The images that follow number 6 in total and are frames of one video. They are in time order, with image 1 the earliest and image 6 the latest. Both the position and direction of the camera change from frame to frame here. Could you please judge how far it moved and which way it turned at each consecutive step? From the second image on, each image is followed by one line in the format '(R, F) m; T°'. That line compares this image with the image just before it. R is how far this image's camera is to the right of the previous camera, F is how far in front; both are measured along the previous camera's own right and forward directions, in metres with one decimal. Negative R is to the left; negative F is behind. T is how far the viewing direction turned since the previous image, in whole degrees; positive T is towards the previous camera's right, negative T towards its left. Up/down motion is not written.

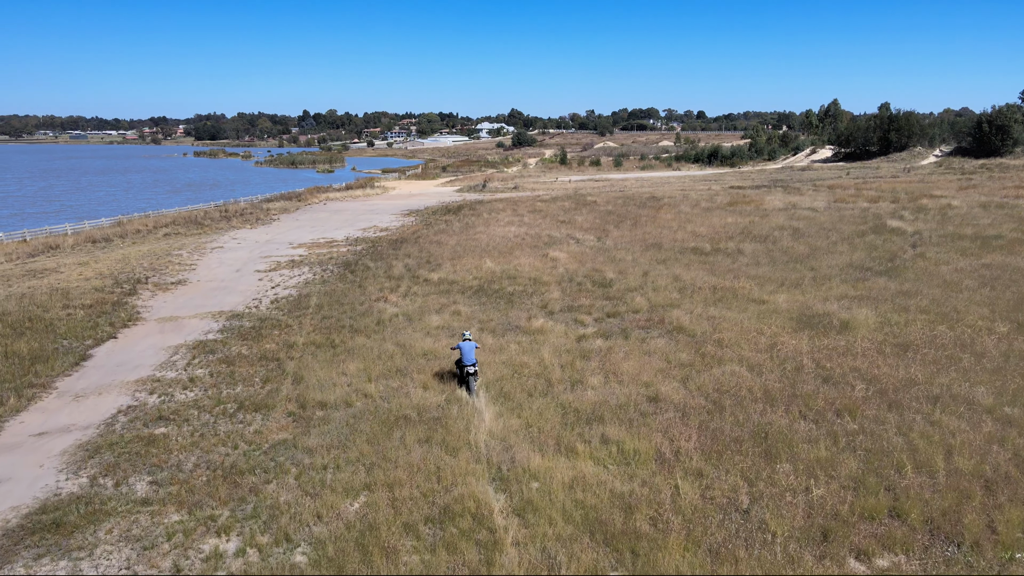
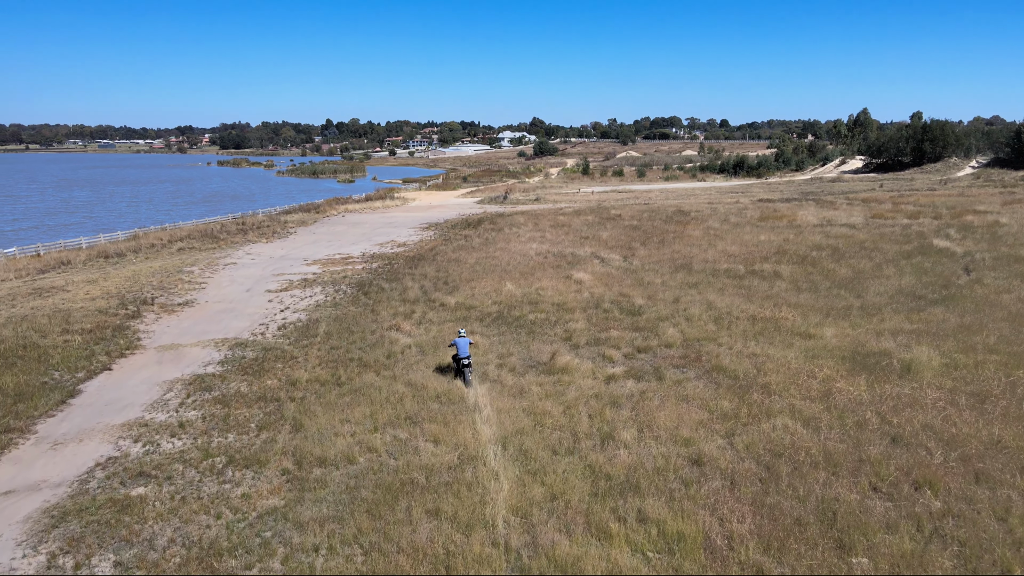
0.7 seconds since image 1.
(0.0, +1.1) m; -2°
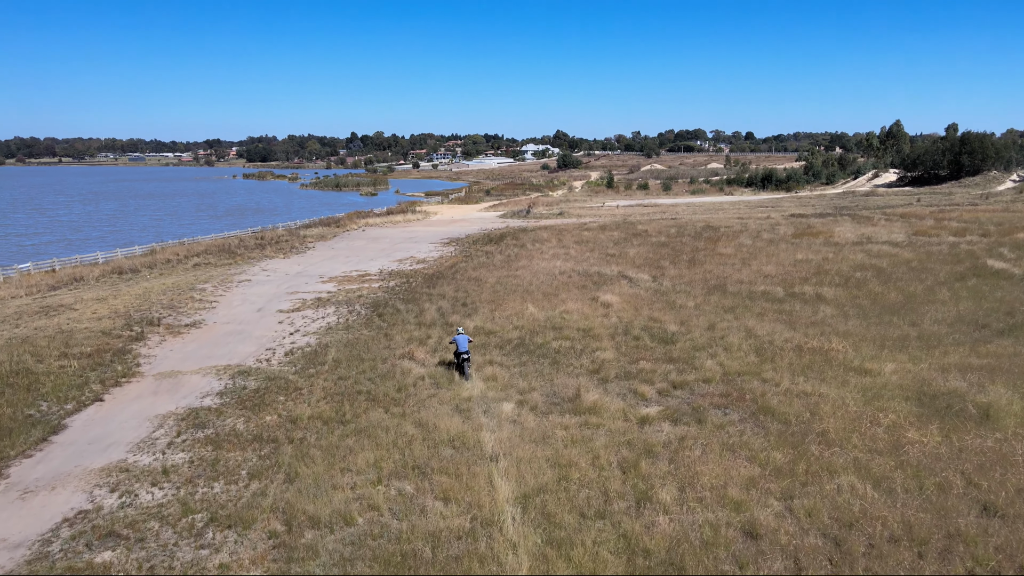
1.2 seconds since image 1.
(0.0, +1.1) m; -2°
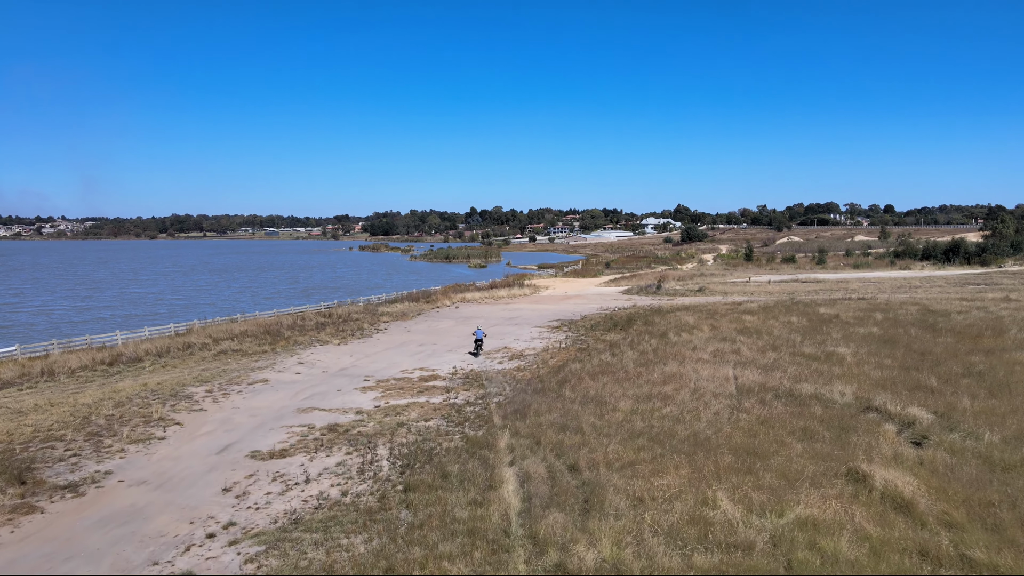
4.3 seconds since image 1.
(-0.6, +9.2) m; -9°
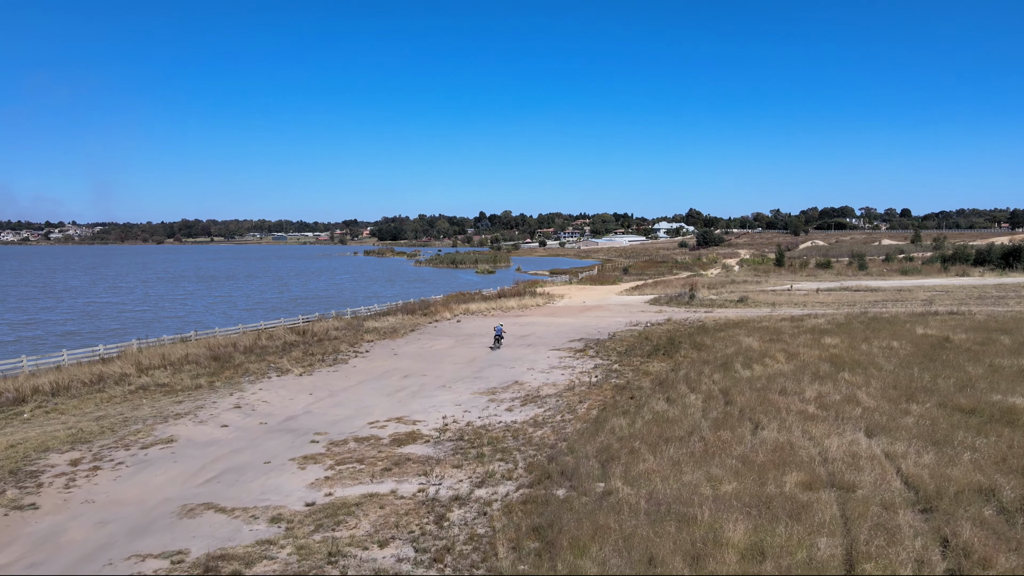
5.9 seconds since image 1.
(-0.1, +5.7) m; -1°
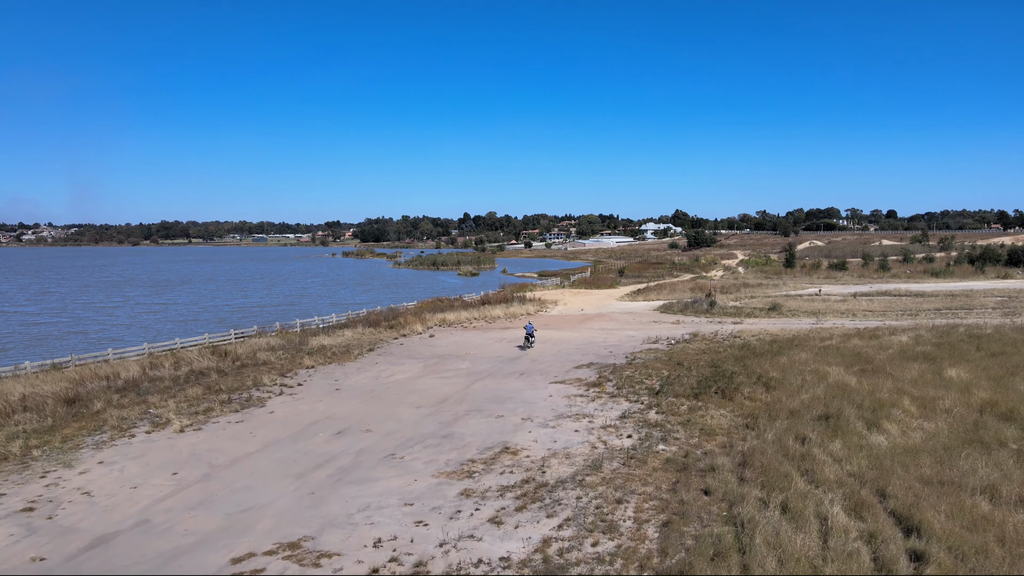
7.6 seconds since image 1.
(0.0, +6.4) m; +1°
